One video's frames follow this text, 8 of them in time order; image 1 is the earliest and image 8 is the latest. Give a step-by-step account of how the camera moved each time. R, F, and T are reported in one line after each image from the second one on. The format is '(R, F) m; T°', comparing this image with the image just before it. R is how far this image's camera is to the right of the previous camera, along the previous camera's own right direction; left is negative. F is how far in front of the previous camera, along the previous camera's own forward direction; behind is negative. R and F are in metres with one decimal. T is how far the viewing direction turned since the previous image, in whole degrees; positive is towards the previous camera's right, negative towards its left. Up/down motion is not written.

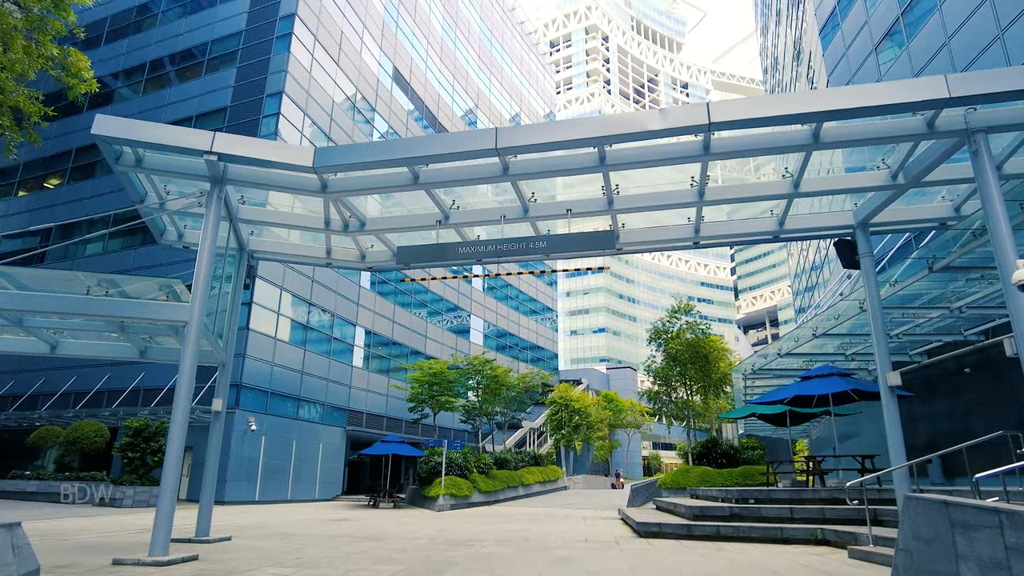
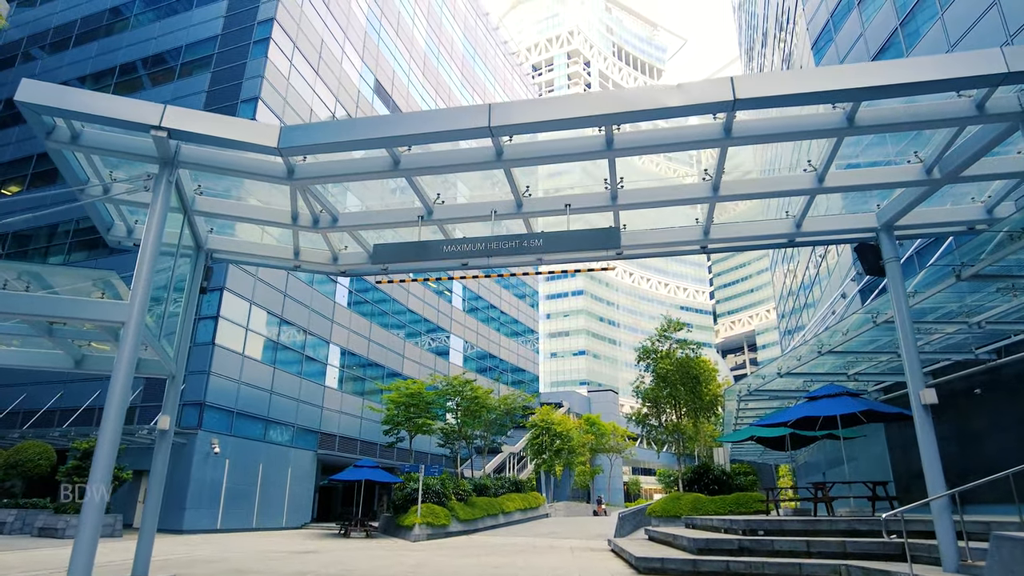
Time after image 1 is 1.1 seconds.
(-0.2, +1.1) m; +2°
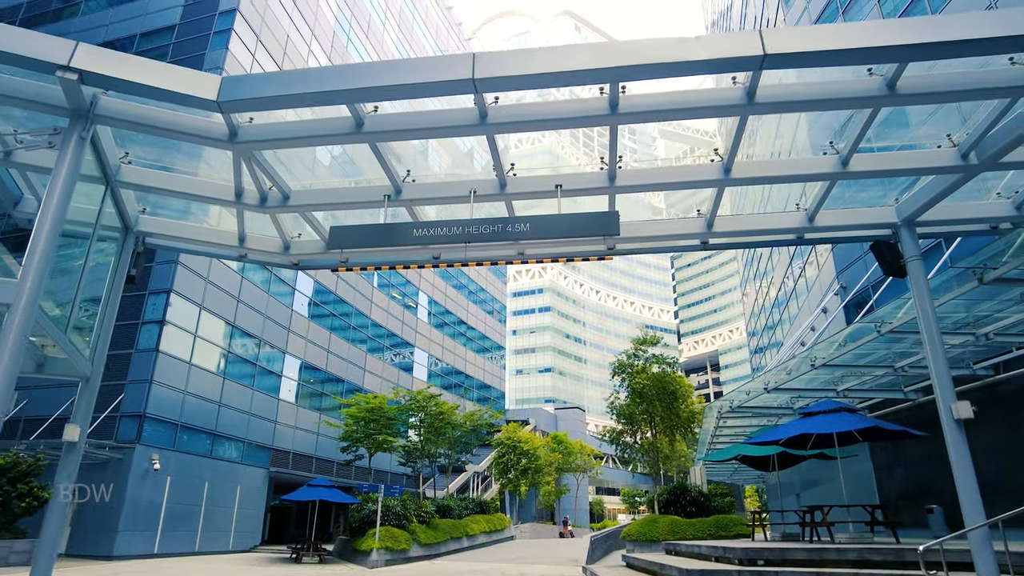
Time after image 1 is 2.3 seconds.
(-0.2, +1.2) m; +3°
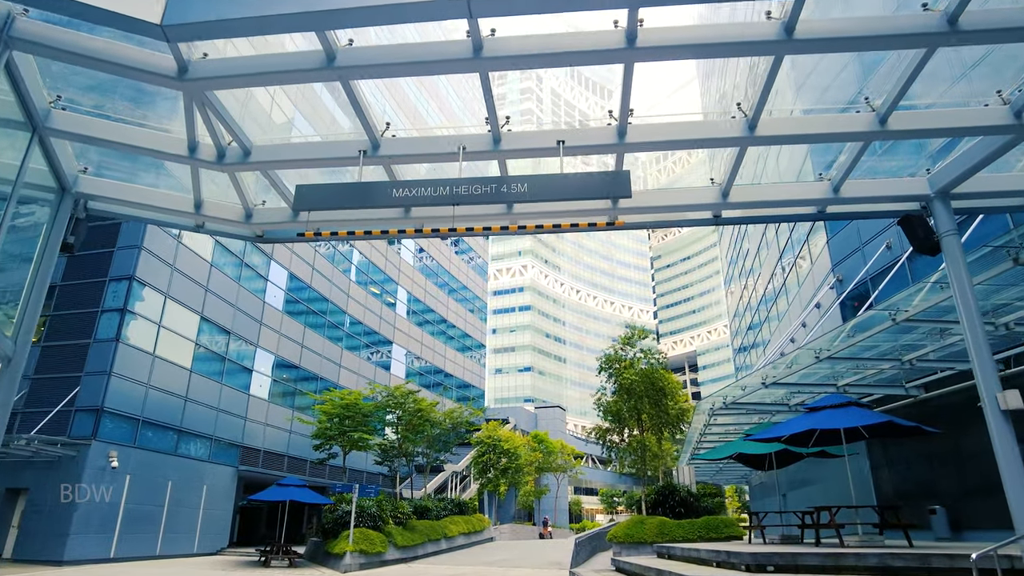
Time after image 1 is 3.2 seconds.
(-0.1, +0.9) m; +2°
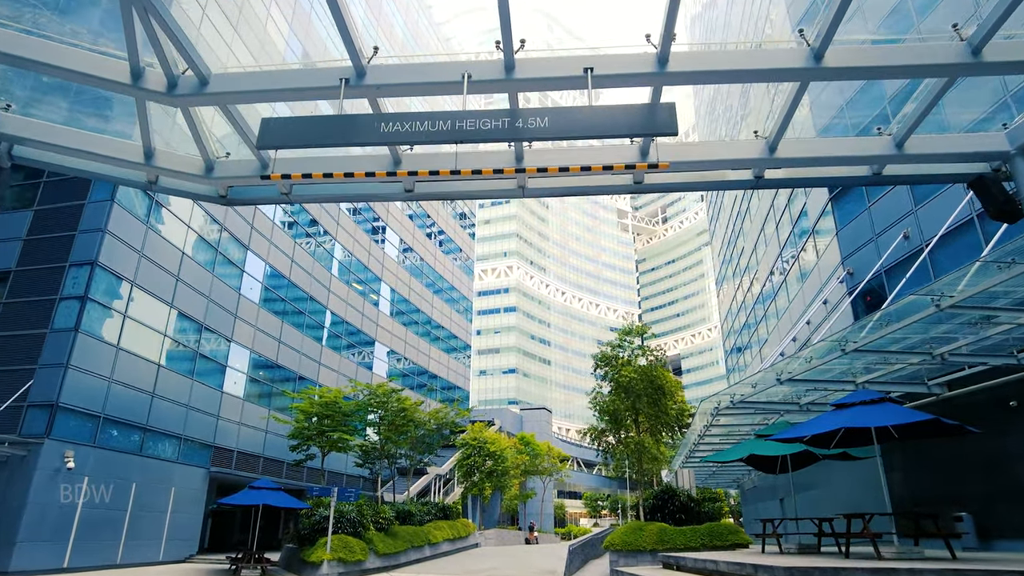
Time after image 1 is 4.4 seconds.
(-0.3, +1.2) m; +1°
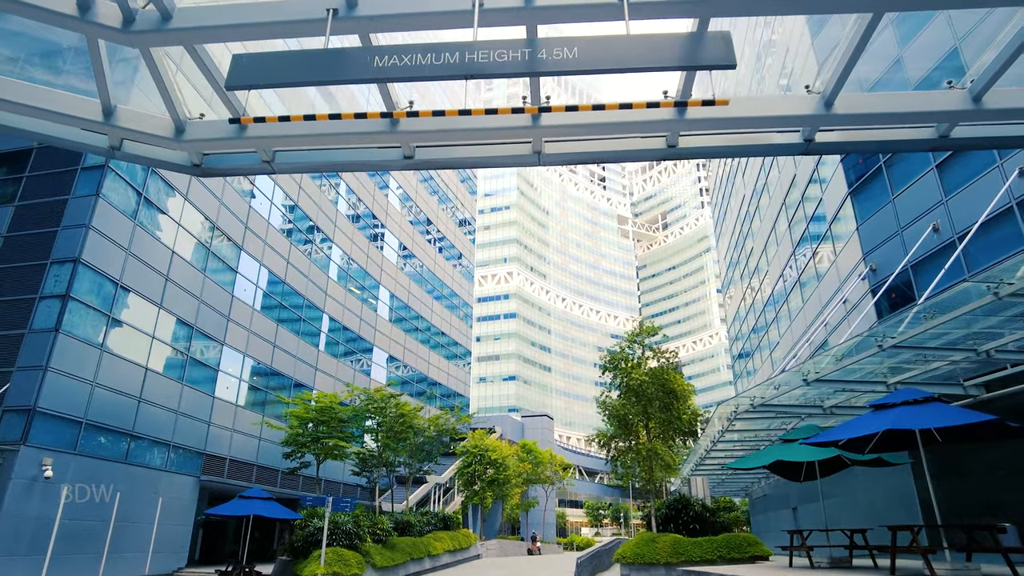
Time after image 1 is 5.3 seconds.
(-0.1, +0.9) m; 0°
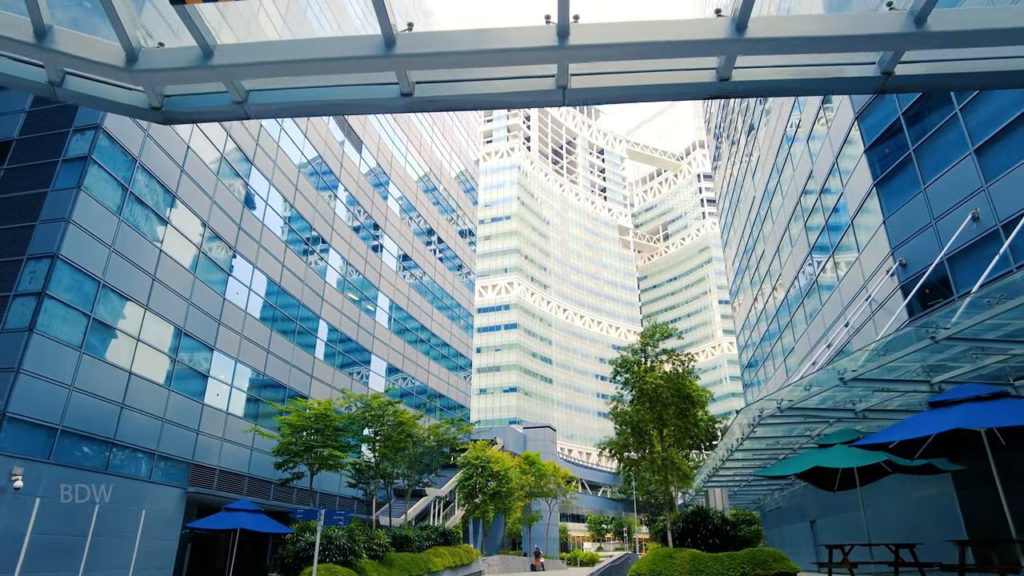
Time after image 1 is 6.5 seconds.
(-0.2, +1.1) m; 0°
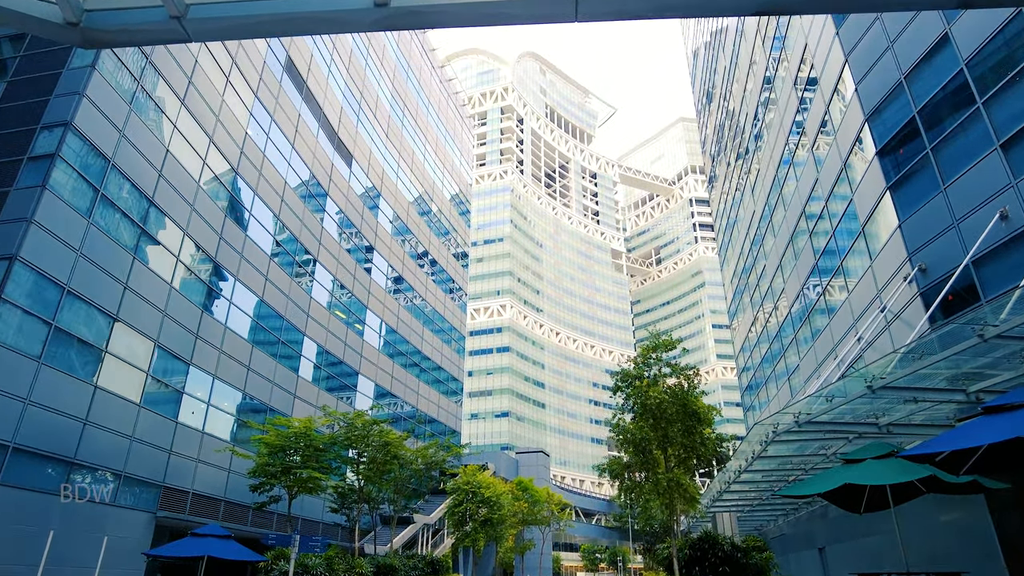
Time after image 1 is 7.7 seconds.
(0.0, +1.1) m; +1°
